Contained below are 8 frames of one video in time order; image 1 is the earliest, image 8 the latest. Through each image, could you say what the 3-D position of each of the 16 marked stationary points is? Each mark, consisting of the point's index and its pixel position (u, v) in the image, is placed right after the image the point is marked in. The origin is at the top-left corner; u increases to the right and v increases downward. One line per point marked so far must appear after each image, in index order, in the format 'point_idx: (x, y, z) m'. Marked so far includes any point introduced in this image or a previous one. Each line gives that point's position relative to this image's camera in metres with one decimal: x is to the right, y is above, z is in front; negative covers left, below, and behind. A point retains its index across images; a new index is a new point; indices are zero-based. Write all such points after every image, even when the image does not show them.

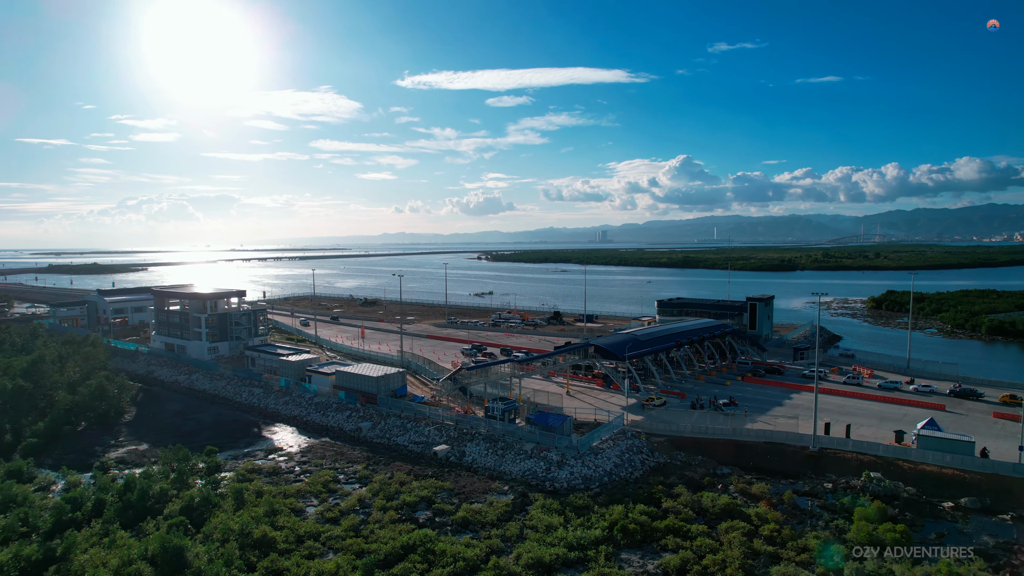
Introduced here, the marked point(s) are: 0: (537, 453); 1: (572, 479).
0: (+0.8, -6.0, +19.9) m
1: (+2.0, -6.4, +18.4) m
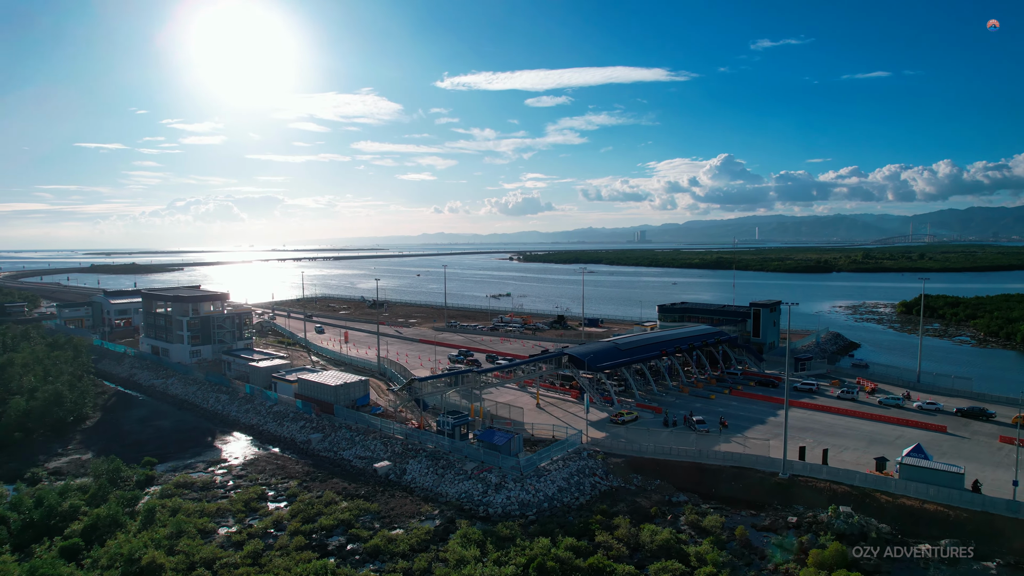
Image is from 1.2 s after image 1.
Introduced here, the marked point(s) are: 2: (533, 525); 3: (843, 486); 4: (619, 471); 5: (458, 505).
0: (-1.2, -6.2, +18.5) m
1: (-0.1, -6.6, +16.9) m
2: (+0.6, -6.8, +15.8) m
3: (+10.3, -6.2, +17.2) m
4: (+3.8, -6.4, +19.3) m
5: (-1.7, -6.8, +17.2) m
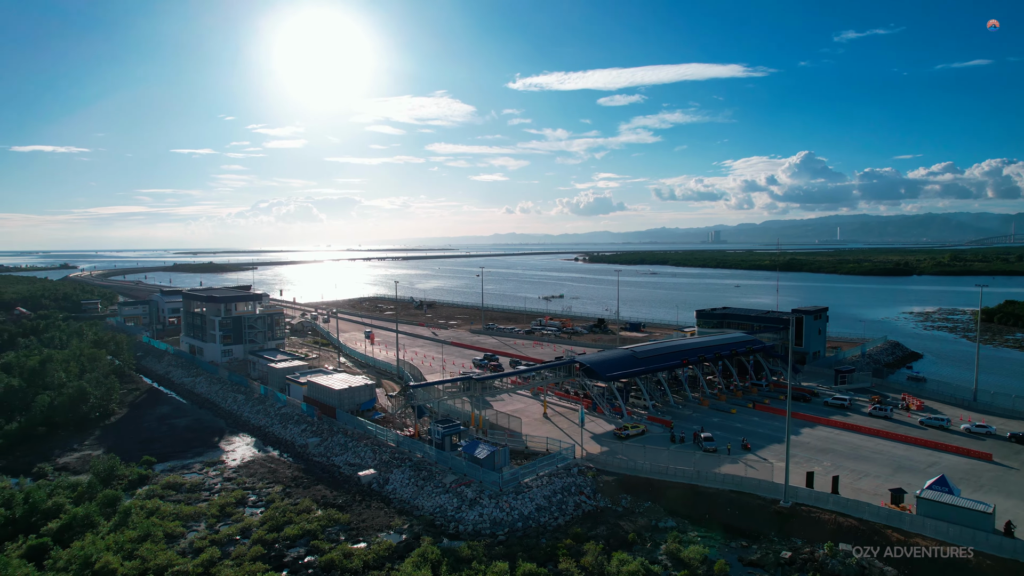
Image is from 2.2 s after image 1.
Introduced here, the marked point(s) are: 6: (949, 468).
0: (-1.9, -6.4, +17.8) m
1: (-1.0, -6.9, +16.1) m
2: (-0.3, -7.0, +14.9) m
3: (+9.5, -6.5, +15.4) m
4: (+3.2, -6.7, +18.1) m
5: (-2.5, -7.0, +16.6) m
6: (+14.9, -6.2, +18.8) m
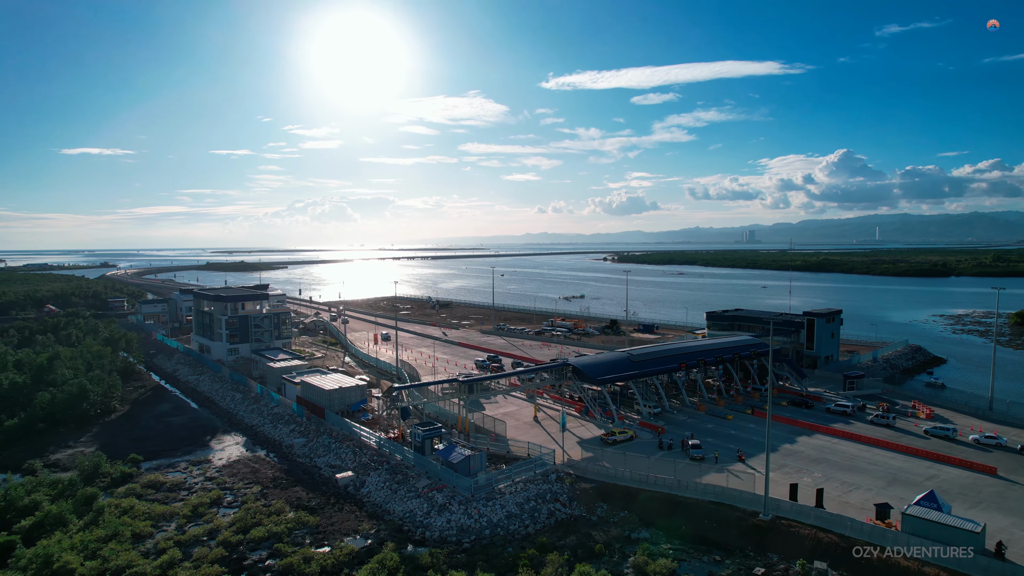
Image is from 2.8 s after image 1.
0: (-2.8, -6.5, +17.5) m
1: (-1.9, -6.9, +15.8) m
2: (-1.3, -7.1, +14.6) m
3: (+8.5, -6.6, +14.6) m
4: (+2.3, -6.7, +17.6) m
5: (-3.4, -7.1, +16.4) m
6: (+14.1, -6.3, +17.7) m
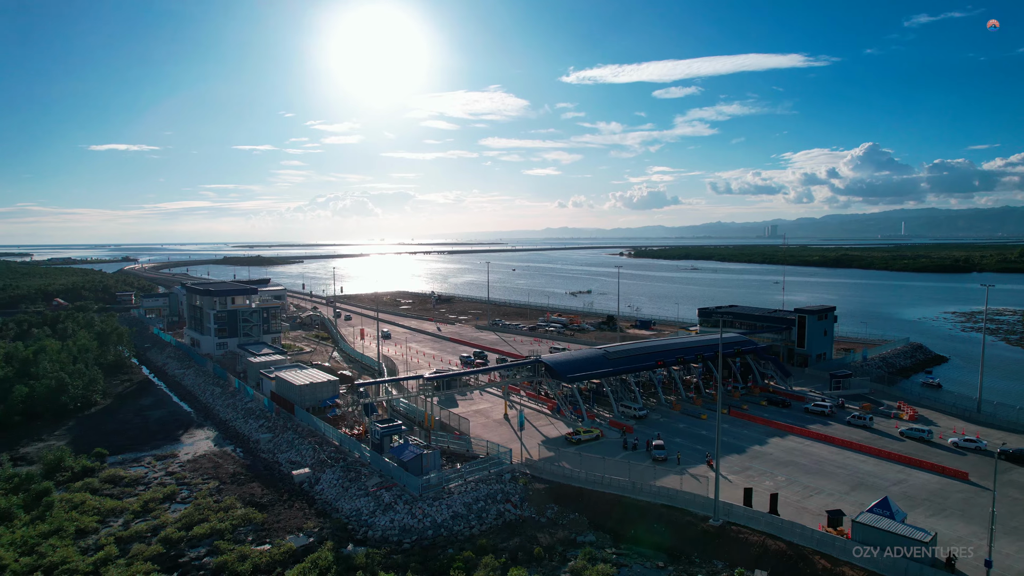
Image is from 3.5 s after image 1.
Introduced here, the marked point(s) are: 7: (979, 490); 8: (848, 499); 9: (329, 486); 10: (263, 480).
0: (-4.3, -6.4, +17.3) m
1: (-3.5, -6.8, +15.6) m
2: (-3.0, -7.0, +14.4) m
3: (+6.9, -6.5, +14.1) m
4: (+0.8, -6.6, +17.3) m
5: (-5.0, -6.9, +16.2) m
6: (+12.6, -6.2, +17.1) m
7: (+14.3, -6.2, +16.8) m
8: (+10.0, -6.3, +16.5) m
9: (-6.1, -6.6, +18.3) m
10: (-8.9, -6.9, +19.8) m
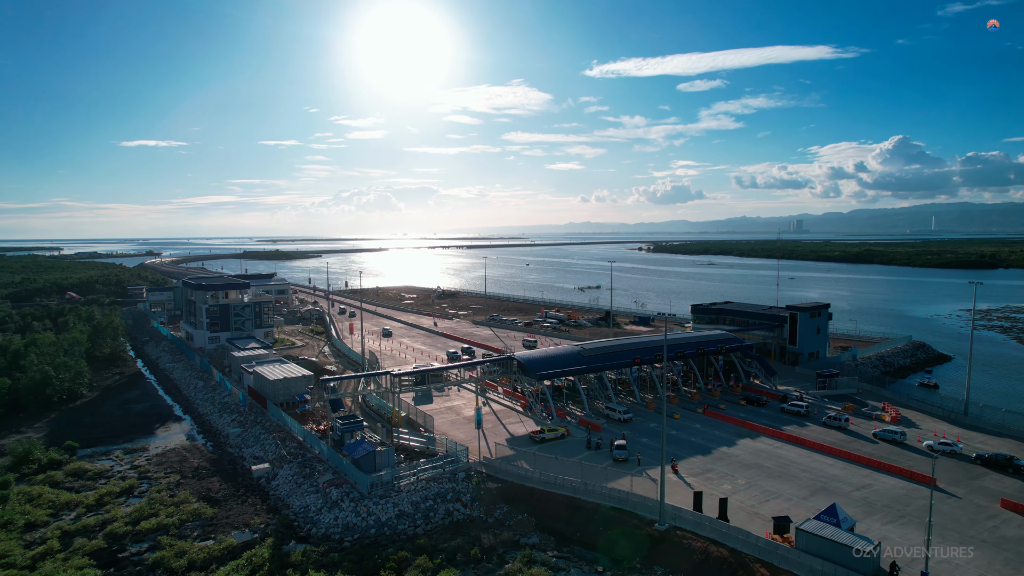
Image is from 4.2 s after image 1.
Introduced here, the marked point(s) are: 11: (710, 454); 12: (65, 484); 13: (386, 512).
0: (-5.8, -6.3, +17.3) m
1: (-5.1, -6.7, +15.5) m
2: (-4.6, -6.9, +14.3) m
3: (+5.3, -6.5, +13.7) m
4: (-0.8, -6.5, +17.1) m
5: (-6.5, -6.8, +16.1) m
6: (+11.0, -6.2, +16.5) m
7: (+12.7, -6.1, +16.2) m
8: (+8.5, -6.3, +16.0) m
9: (-7.6, -6.5, +18.3) m
10: (-10.4, -6.7, +19.9) m
11: (+7.2, -6.0, +19.9) m
12: (-15.1, -6.6, +18.6) m
13: (-3.6, -6.5, +16.0) m
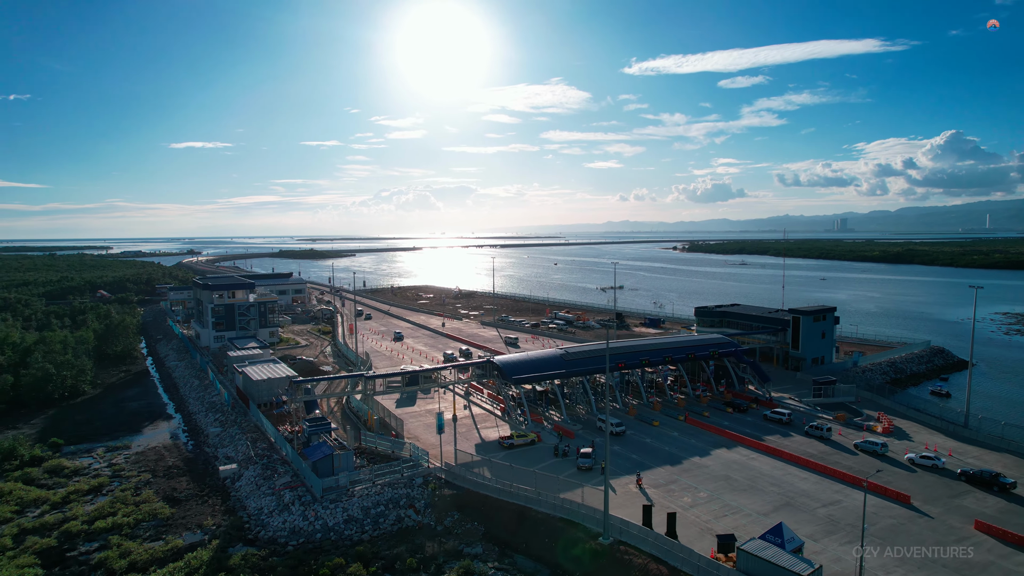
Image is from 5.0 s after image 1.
0: (-7.2, -6.4, +17.4) m
1: (-6.6, -6.8, +15.6) m
2: (-6.1, -7.1, +14.3) m
3: (+3.6, -6.7, +13.2) m
4: (-2.2, -6.7, +16.9) m
5: (-8.0, -7.0, +16.3) m
6: (+9.5, -6.4, +15.7) m
7: (+11.2, -6.3, +15.3) m
8: (+7.0, -6.4, +15.3) m
9: (-8.9, -6.6, +18.5) m
10: (-11.6, -6.8, +20.2) m
11: (+5.9, -6.2, +19.3) m
12: (-16.4, -6.7, +19.2) m
13: (-5.1, -6.6, +15.9) m
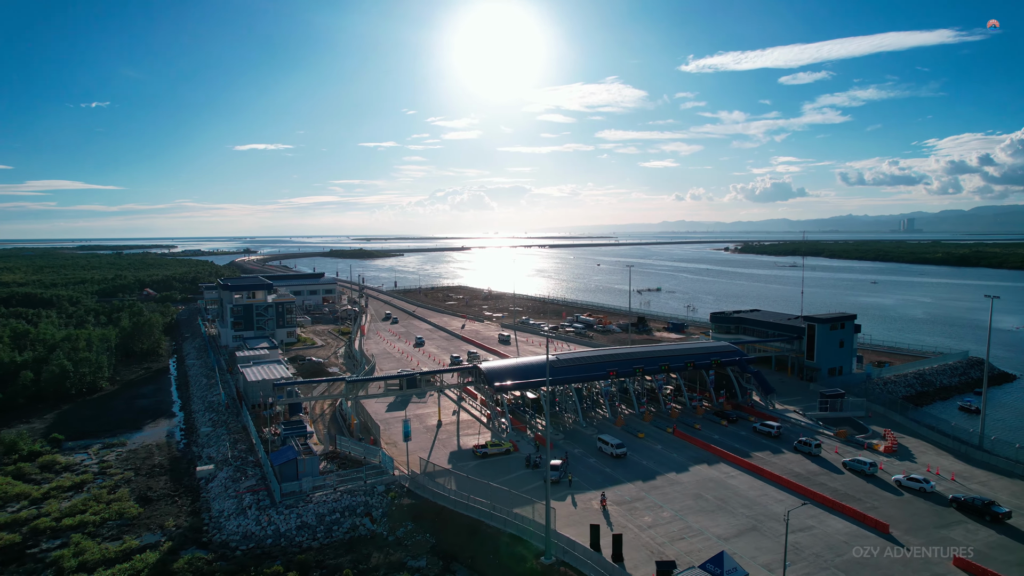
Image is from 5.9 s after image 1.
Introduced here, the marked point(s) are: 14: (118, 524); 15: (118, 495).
0: (-8.5, -6.6, +17.6) m
1: (-8.0, -7.0, +15.7) m
2: (-7.7, -7.3, +14.4) m
3: (+2.0, -6.9, +12.6) m
4: (-3.5, -6.9, +16.7) m
5: (-9.4, -7.1, +16.6) m
6: (+8.1, -6.7, +14.7) m
7: (+9.8, -6.7, +14.1) m
8: (+5.5, -6.7, +14.4) m
9: (-10.1, -6.8, +18.9) m
10: (-12.7, -7.0, +20.7) m
11: (+4.7, -6.4, +18.5) m
12: (-17.5, -6.8, +20.1) m
13: (-6.5, -6.8, +16.0) m
14: (-11.9, -7.2, +16.7) m
15: (-13.2, -7.0, +18.5) m
